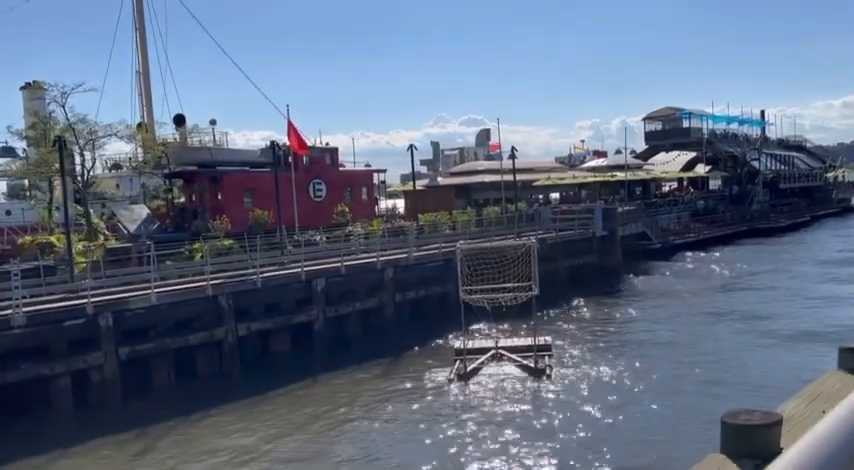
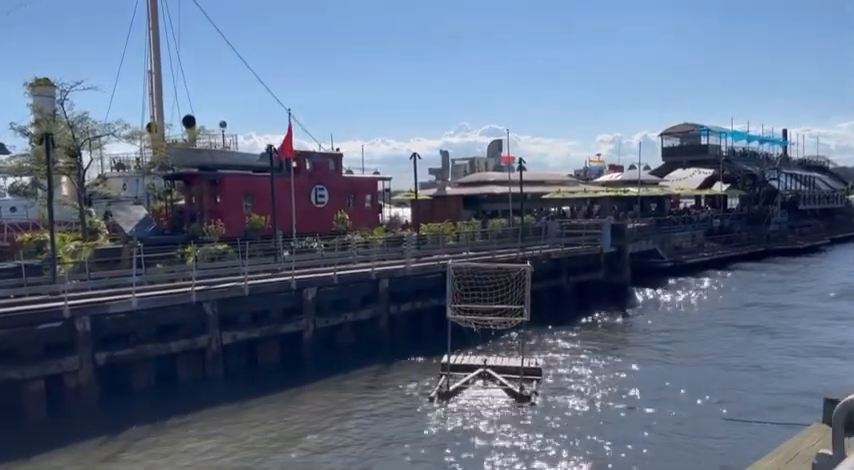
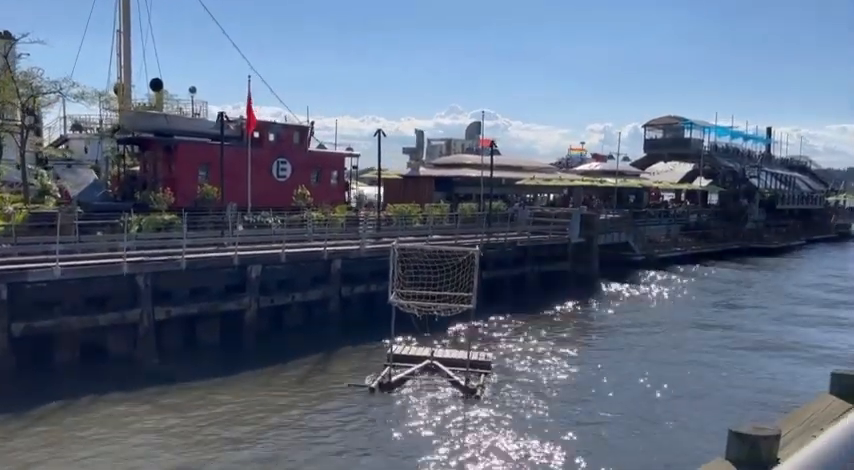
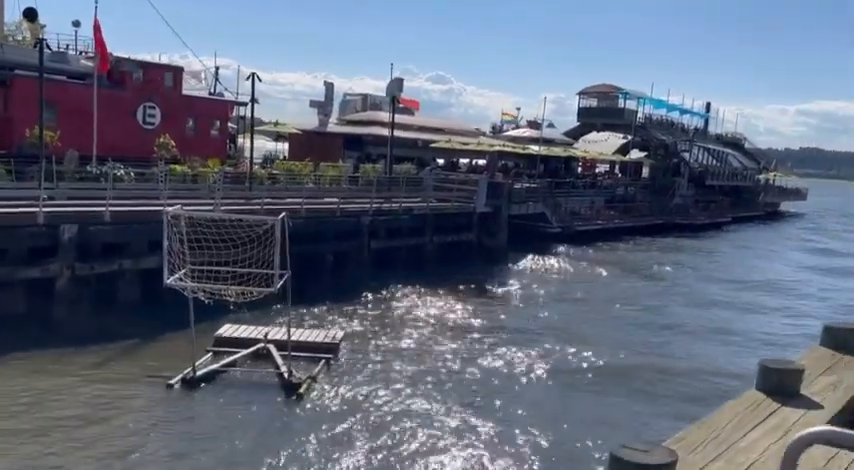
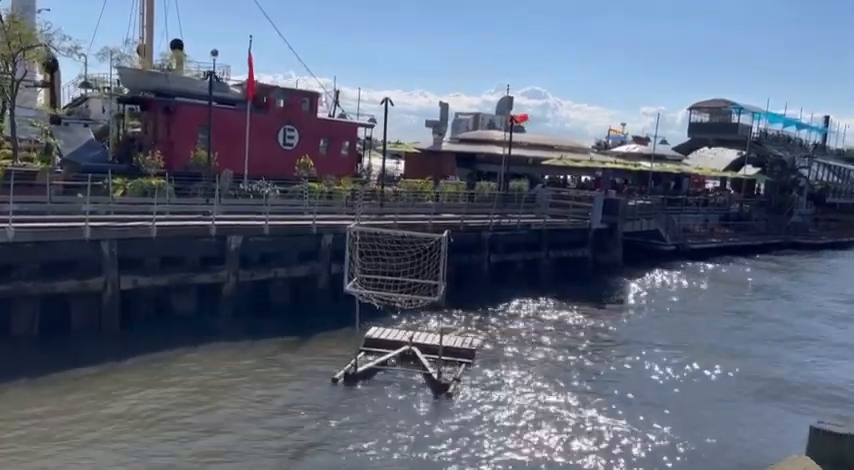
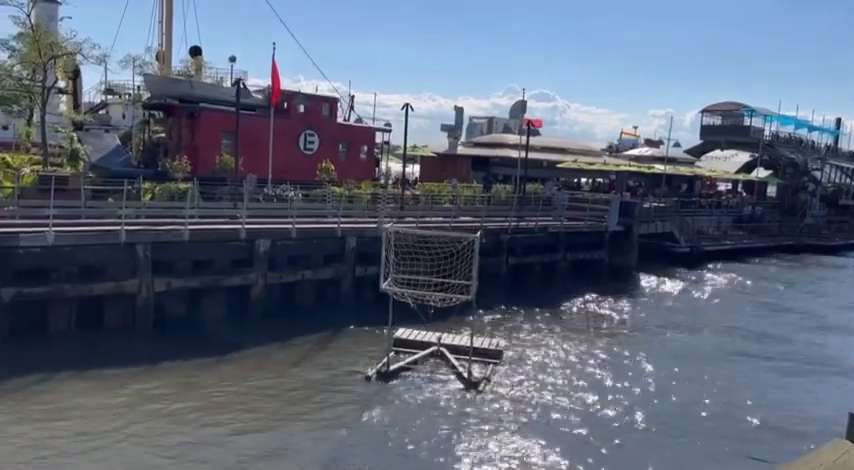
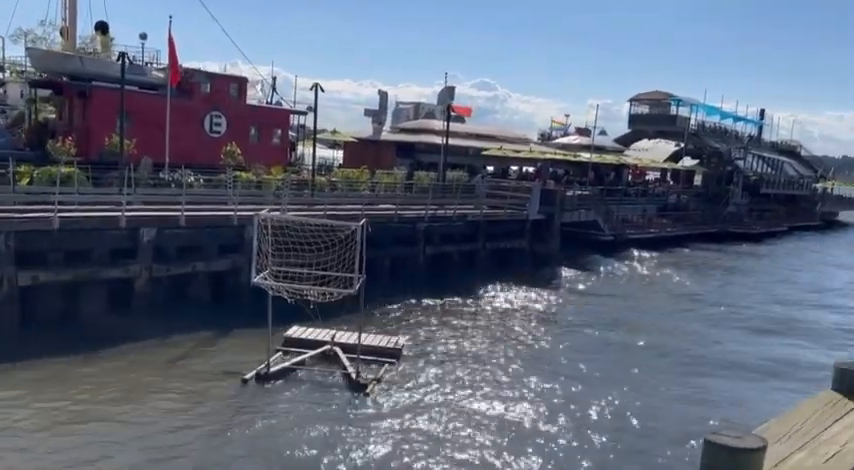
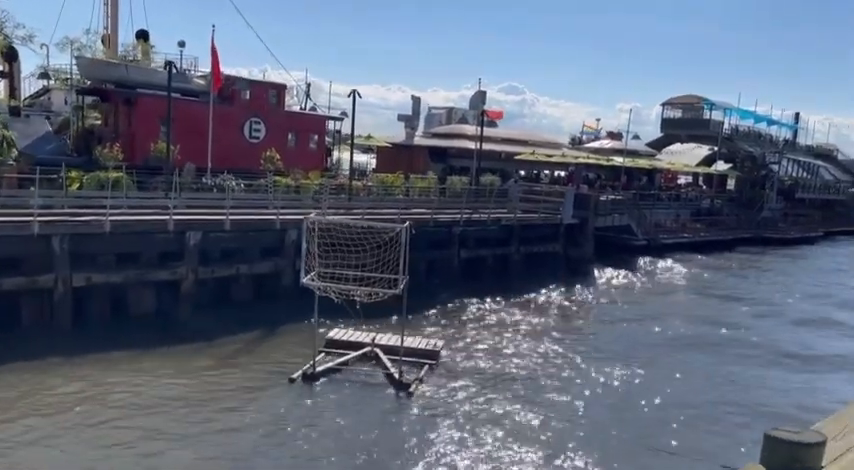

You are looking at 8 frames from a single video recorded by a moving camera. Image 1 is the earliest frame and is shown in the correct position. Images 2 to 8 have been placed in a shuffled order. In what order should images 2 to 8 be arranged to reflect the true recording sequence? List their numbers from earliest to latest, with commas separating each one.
2, 3, 6, 5, 8, 7, 4
